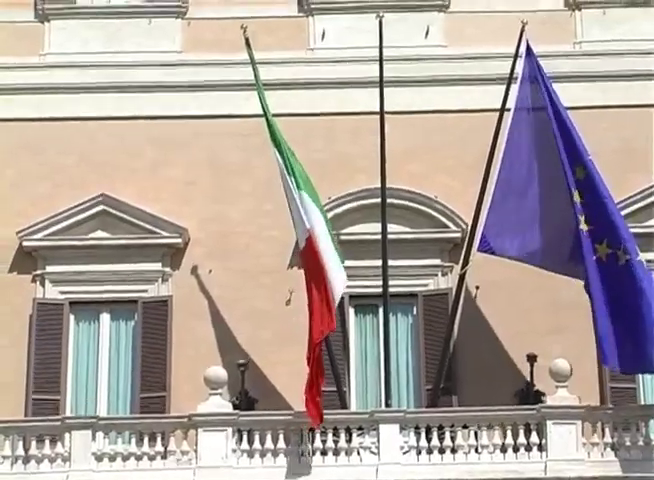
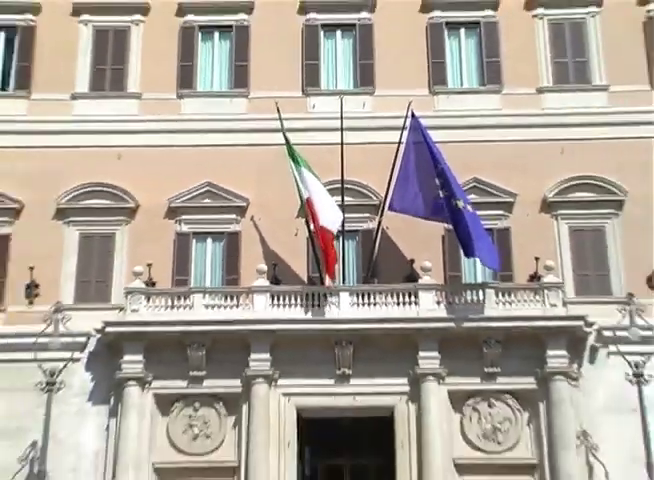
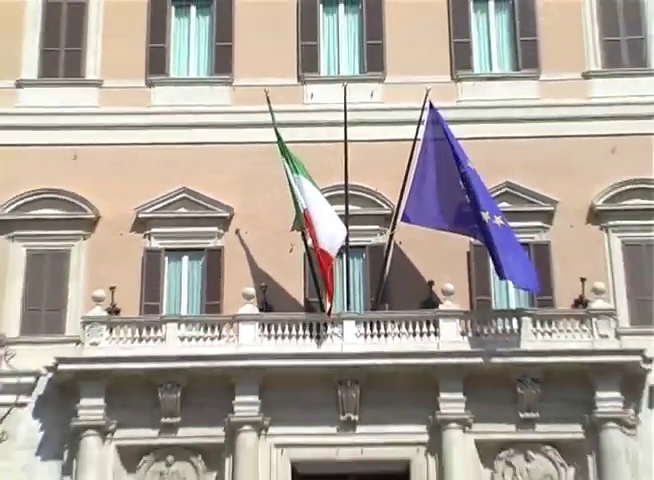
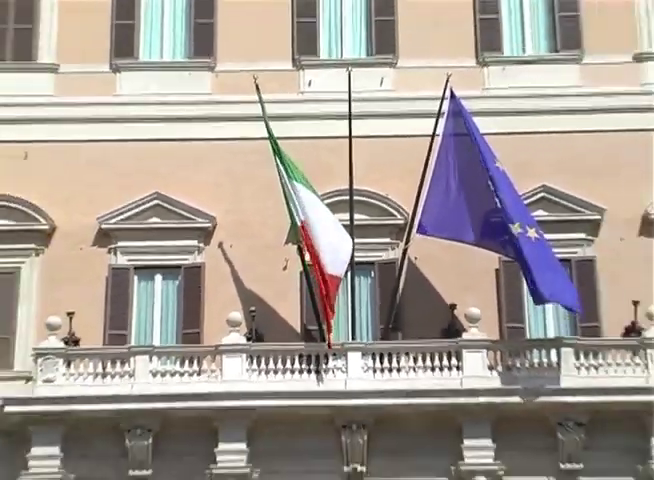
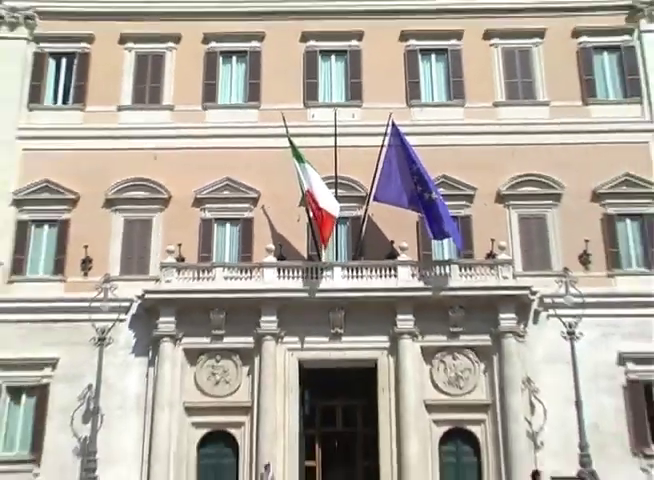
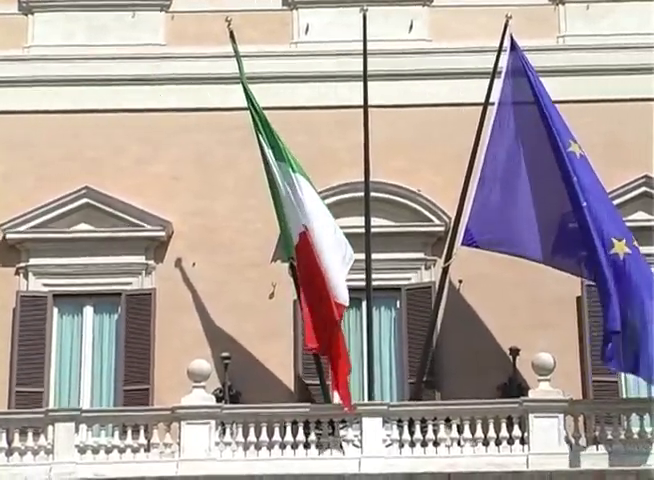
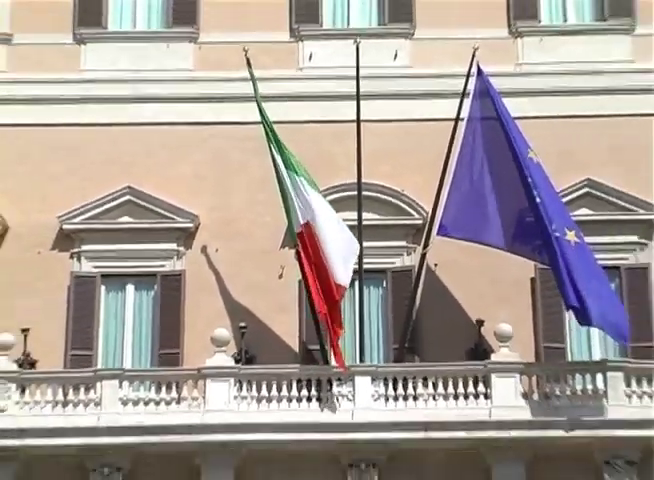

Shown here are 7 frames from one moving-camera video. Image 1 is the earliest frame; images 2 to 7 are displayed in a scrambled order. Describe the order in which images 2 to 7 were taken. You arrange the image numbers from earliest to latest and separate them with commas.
6, 7, 4, 3, 2, 5
